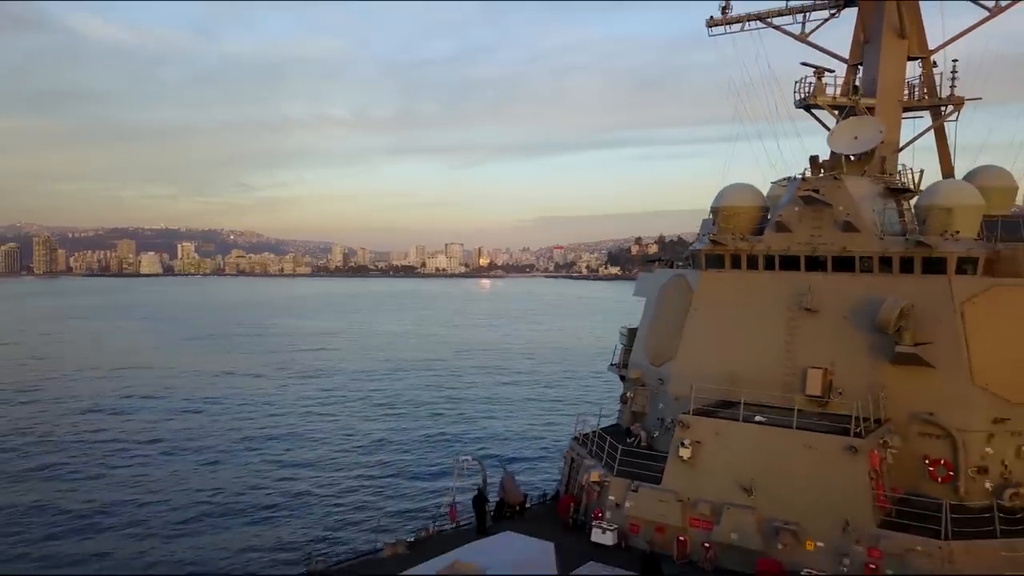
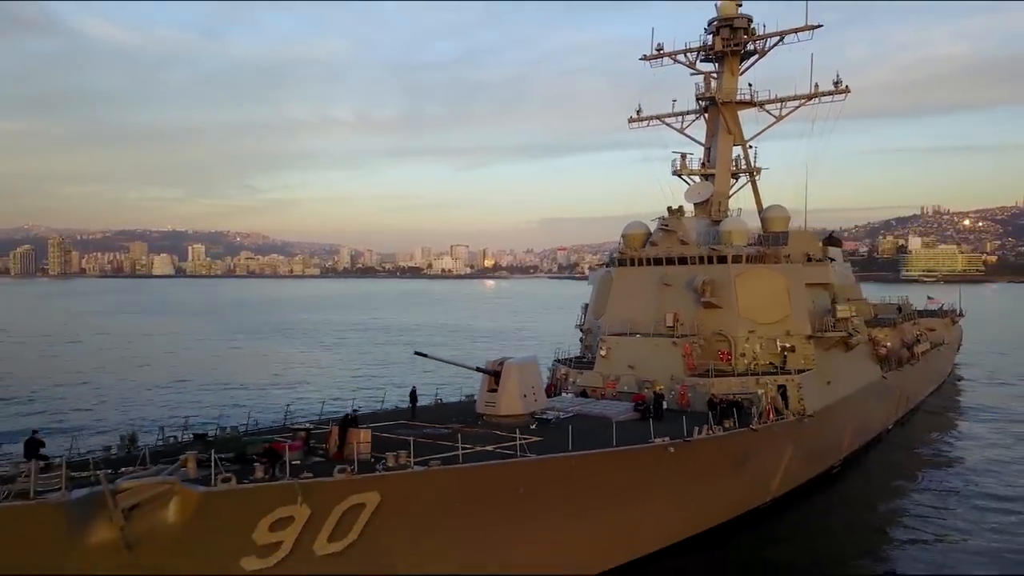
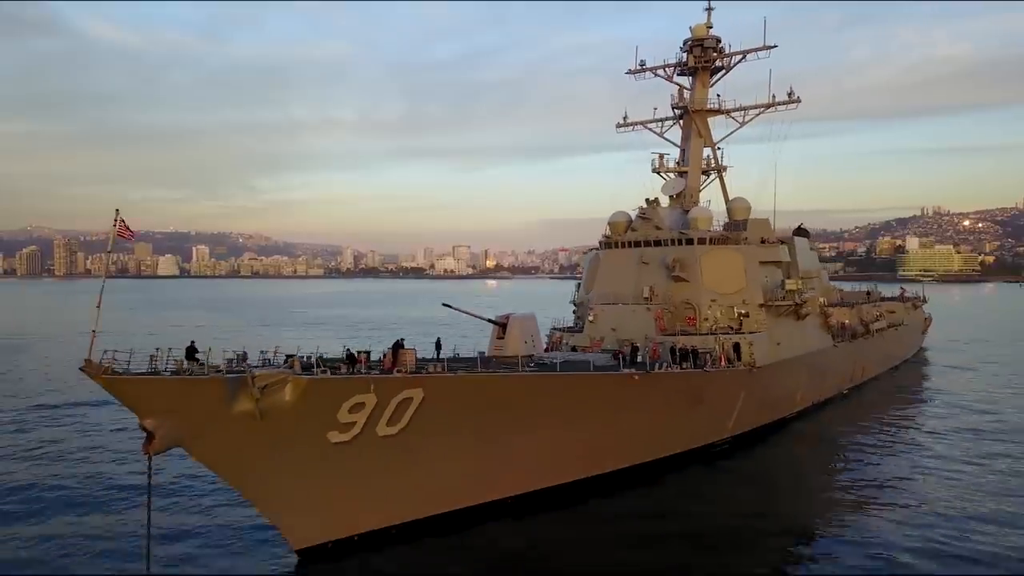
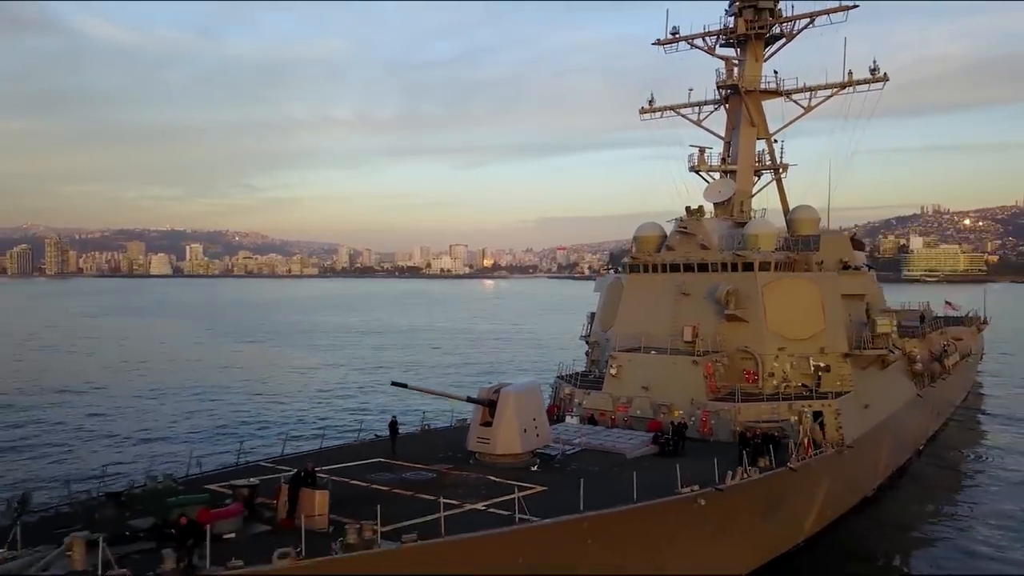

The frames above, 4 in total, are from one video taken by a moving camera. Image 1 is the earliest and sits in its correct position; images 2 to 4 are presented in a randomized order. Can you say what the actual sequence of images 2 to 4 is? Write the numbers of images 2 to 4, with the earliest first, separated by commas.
4, 2, 3
